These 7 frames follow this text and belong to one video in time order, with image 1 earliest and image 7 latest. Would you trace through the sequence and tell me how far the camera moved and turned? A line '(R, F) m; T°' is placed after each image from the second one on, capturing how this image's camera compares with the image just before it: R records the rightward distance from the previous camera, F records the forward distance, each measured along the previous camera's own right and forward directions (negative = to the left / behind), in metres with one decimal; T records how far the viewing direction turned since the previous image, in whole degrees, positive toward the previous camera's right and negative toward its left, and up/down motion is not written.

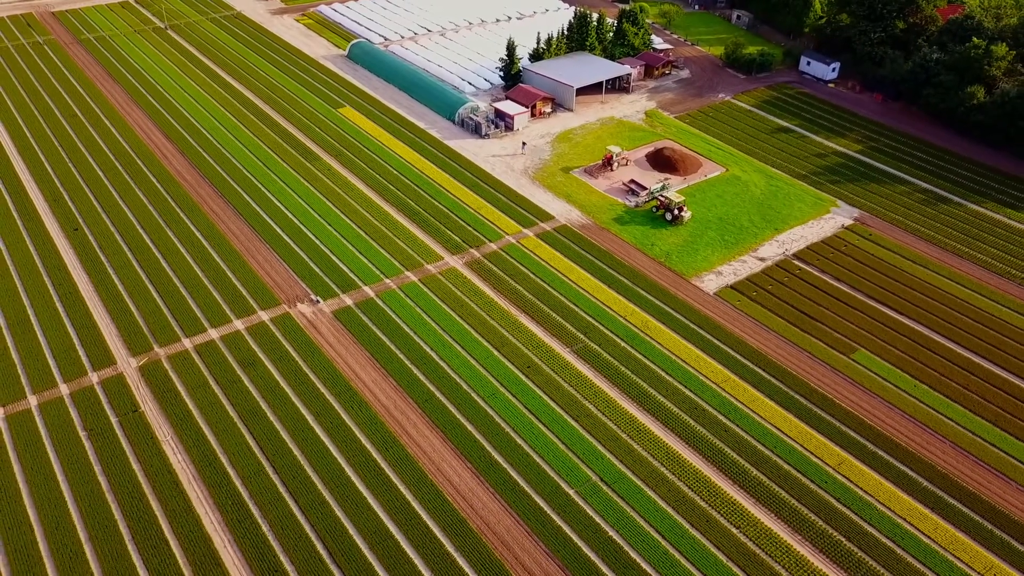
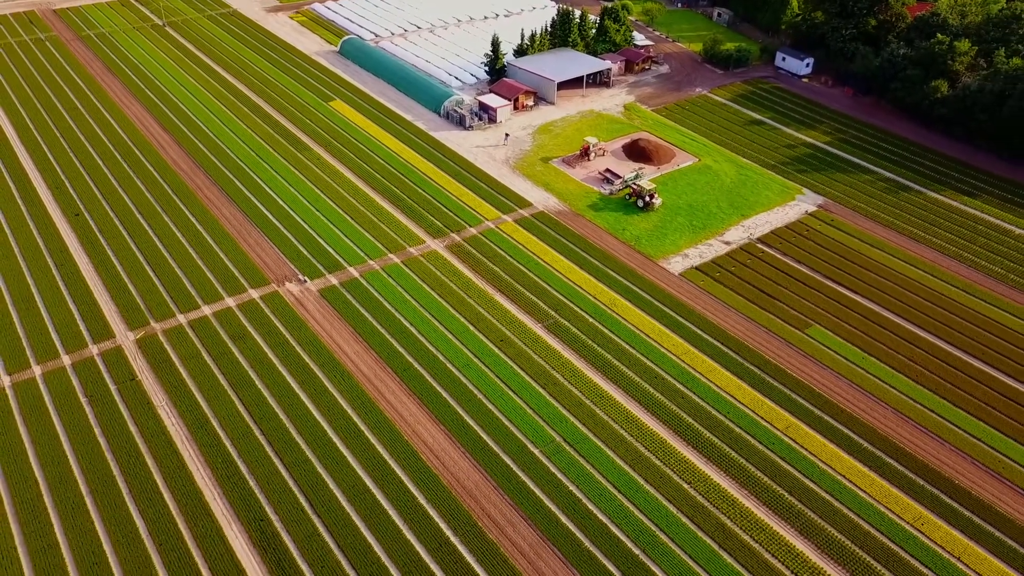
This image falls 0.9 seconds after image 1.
(+0.9, -1.6) m; 0°
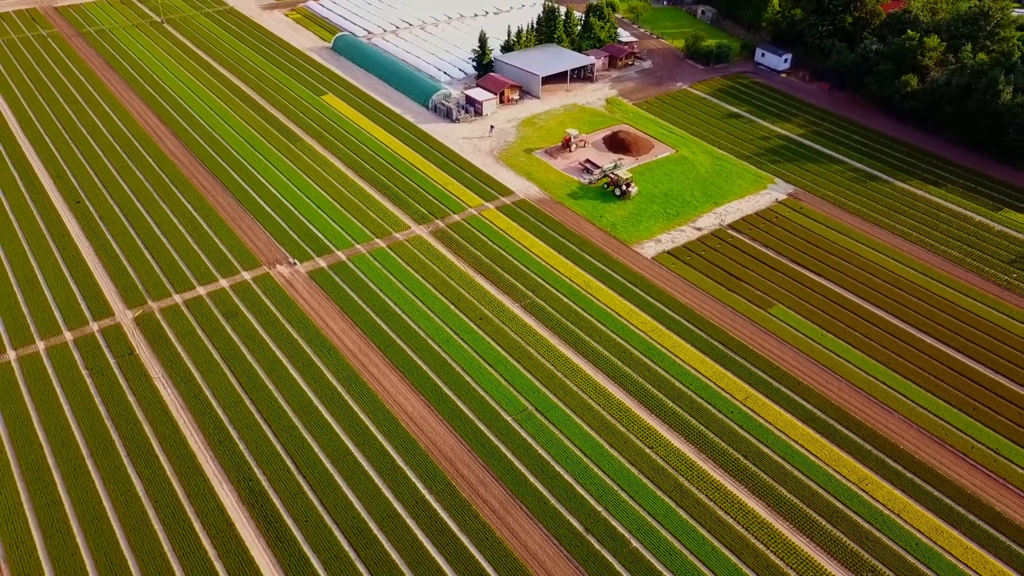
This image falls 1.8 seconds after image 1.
(+0.8, -1.5) m; 0°
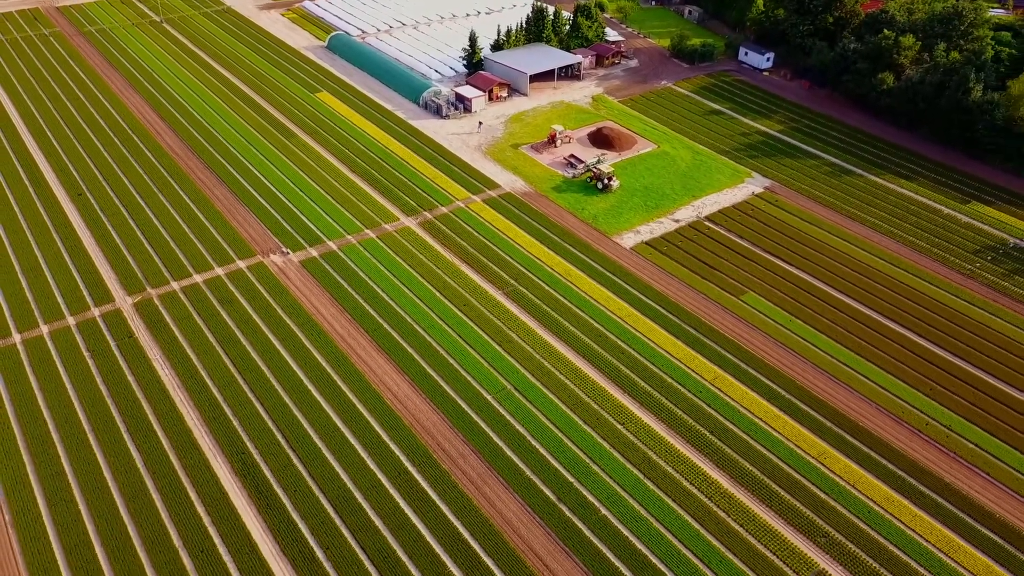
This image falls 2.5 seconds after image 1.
(+0.7, -1.3) m; 0°
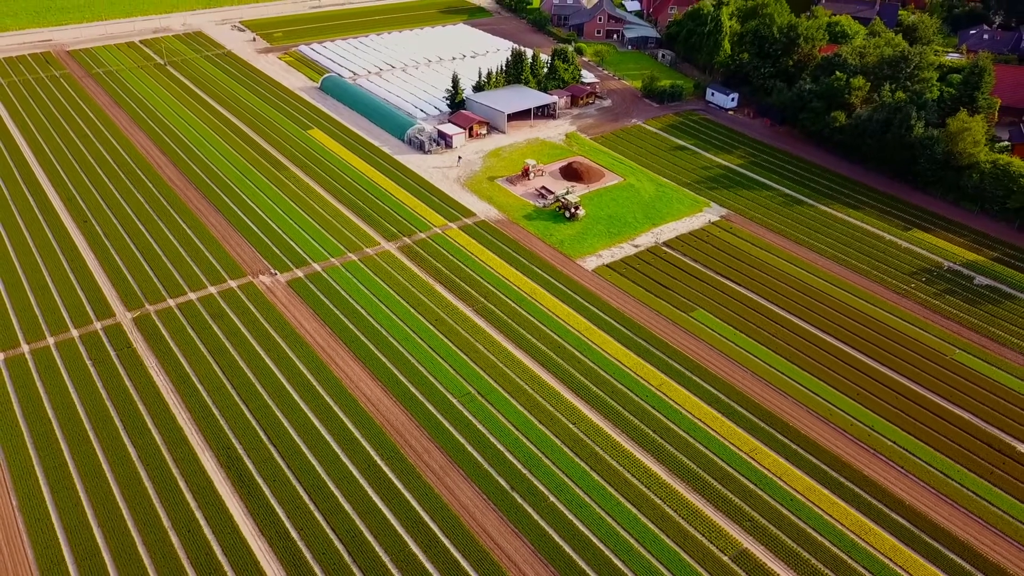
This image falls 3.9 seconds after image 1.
(+1.3, -2.6) m; 0°
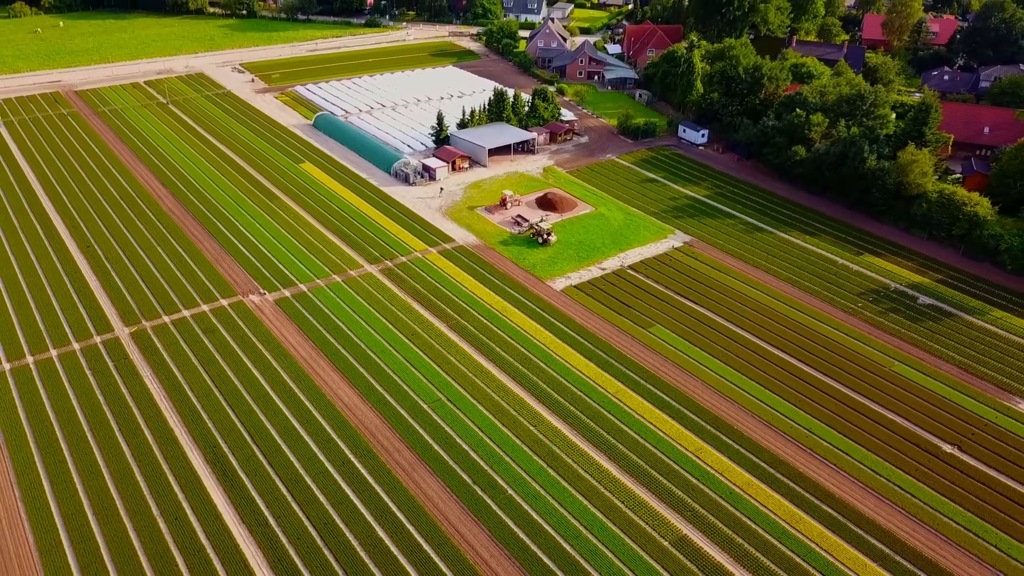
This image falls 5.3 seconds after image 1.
(+1.3, -2.4) m; 0°
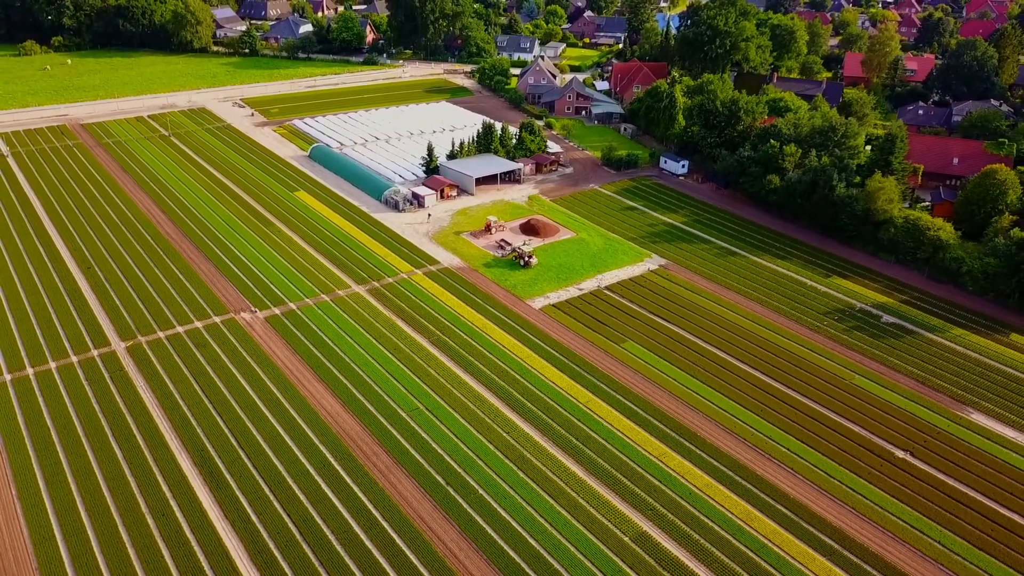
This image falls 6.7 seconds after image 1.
(+1.1, -1.7) m; 0°
